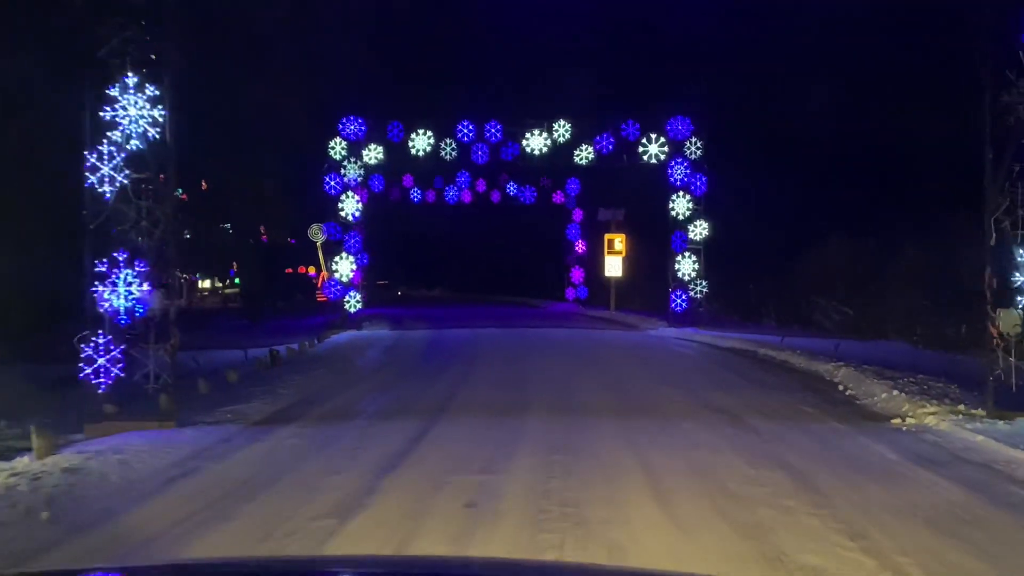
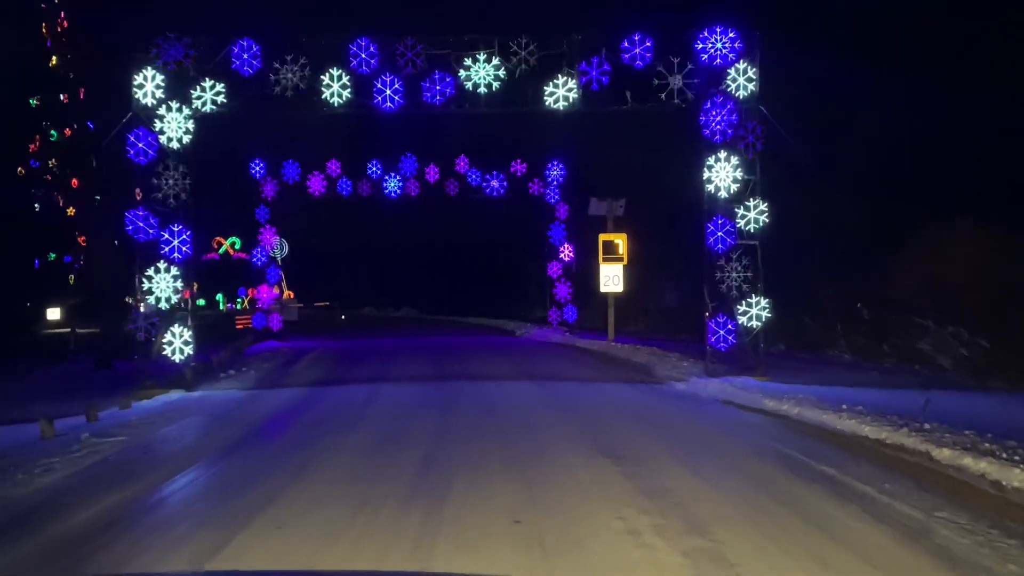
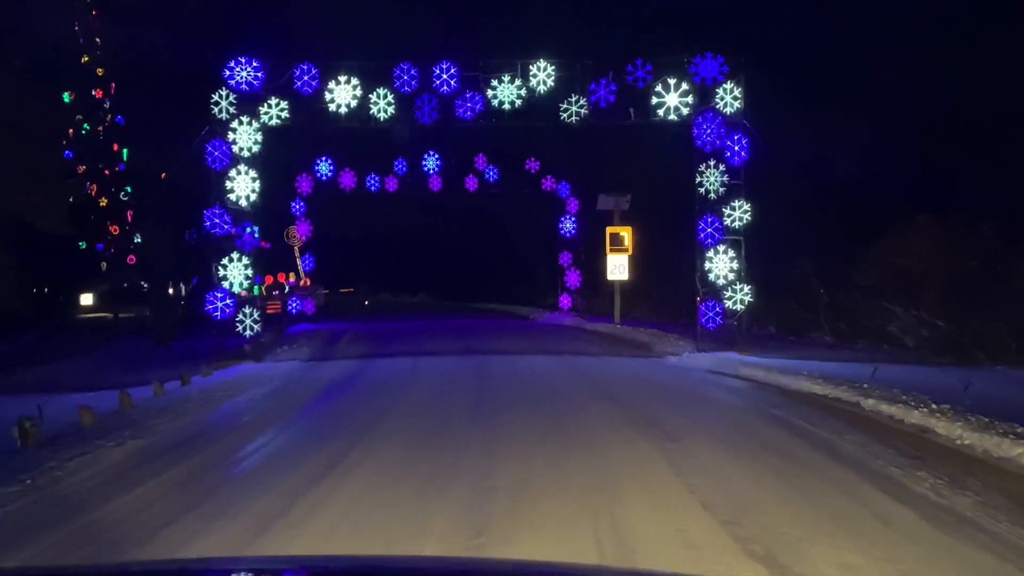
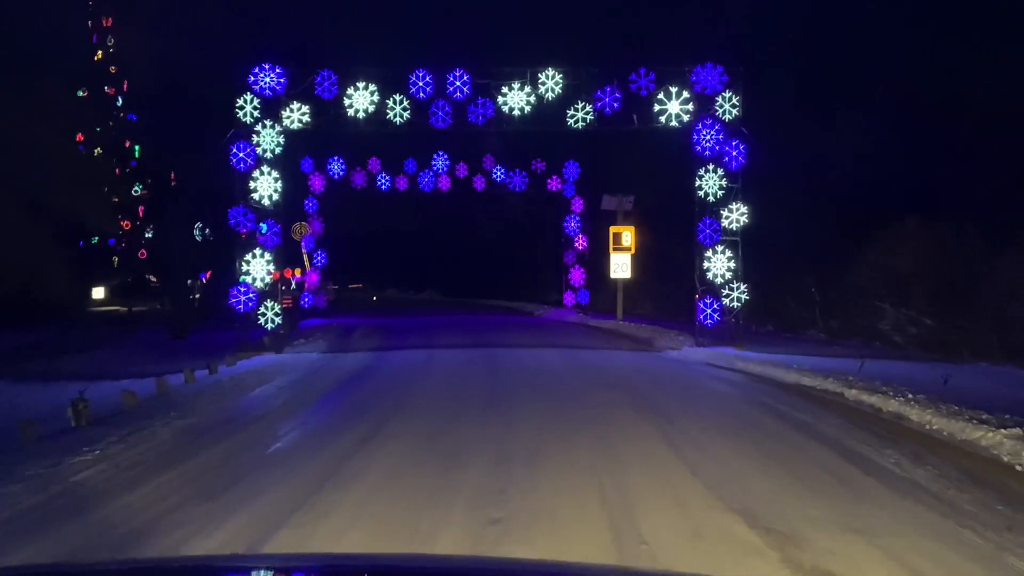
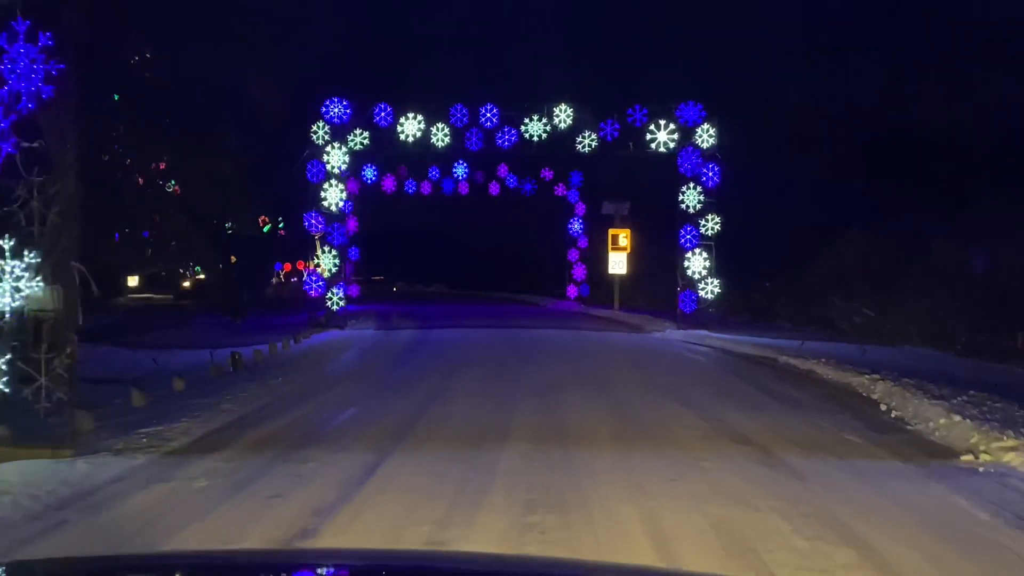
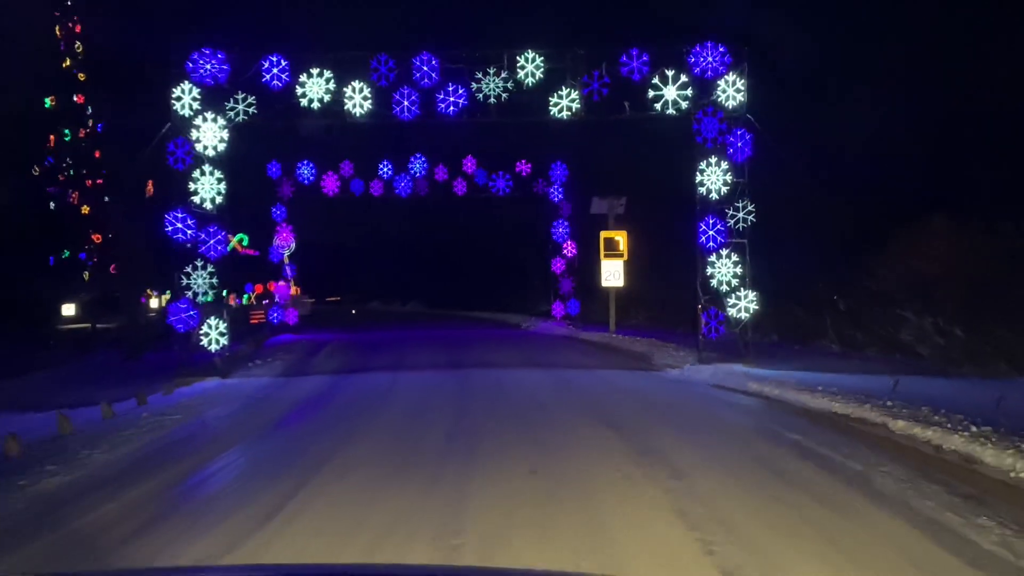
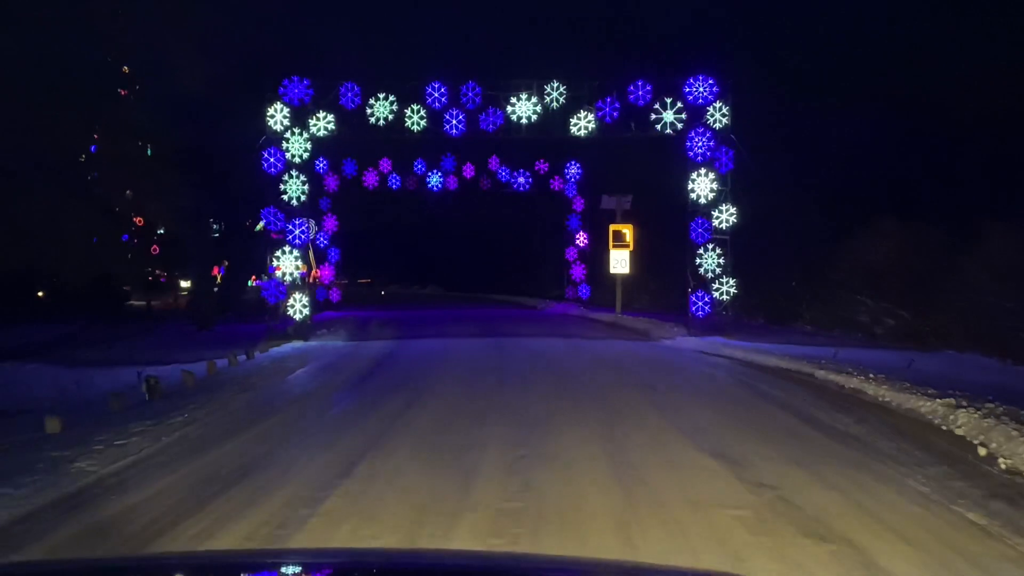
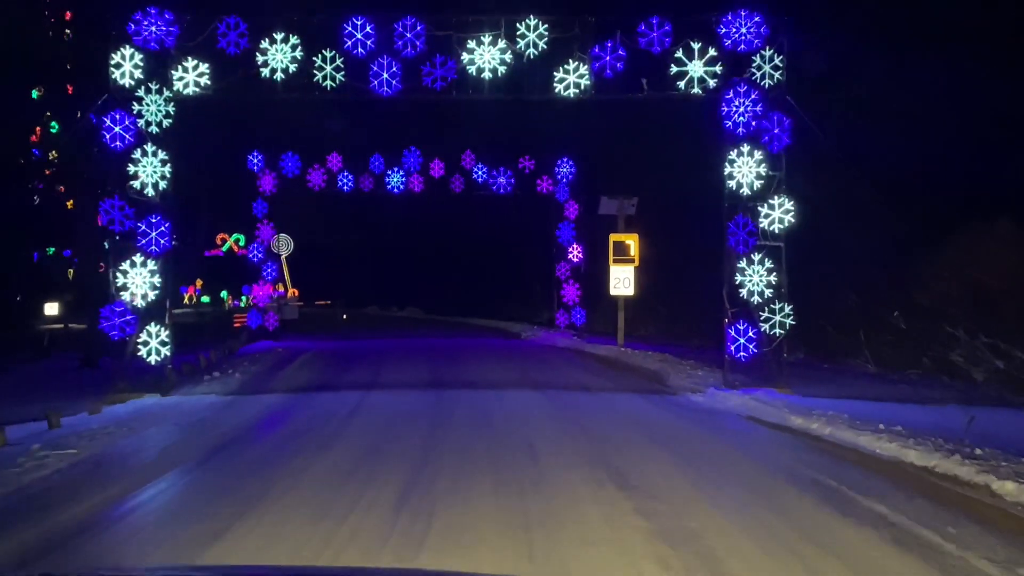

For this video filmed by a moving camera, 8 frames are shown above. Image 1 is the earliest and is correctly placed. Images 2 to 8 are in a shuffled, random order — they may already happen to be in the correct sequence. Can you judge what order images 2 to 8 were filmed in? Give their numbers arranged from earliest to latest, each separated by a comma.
5, 7, 4, 3, 6, 2, 8
